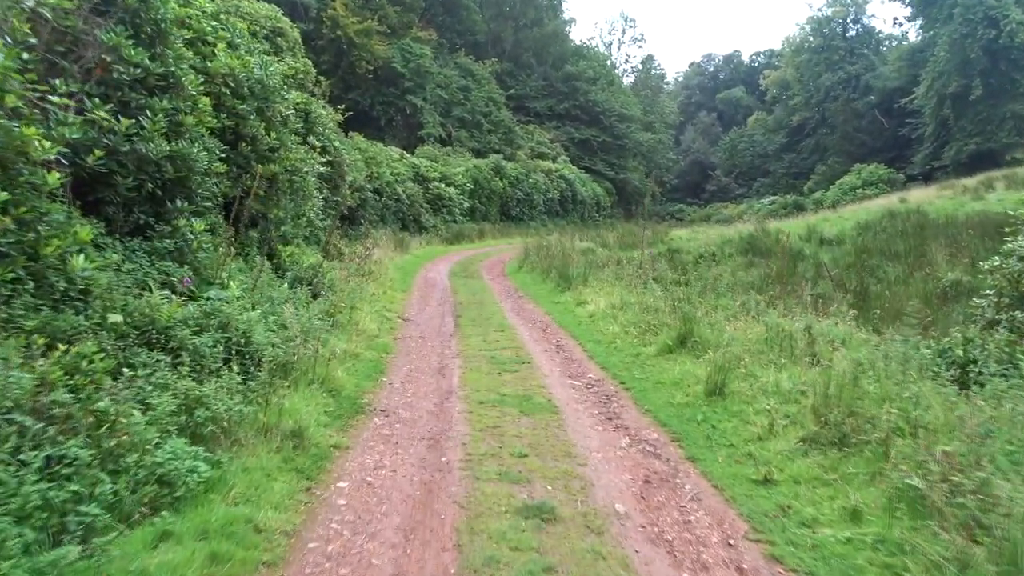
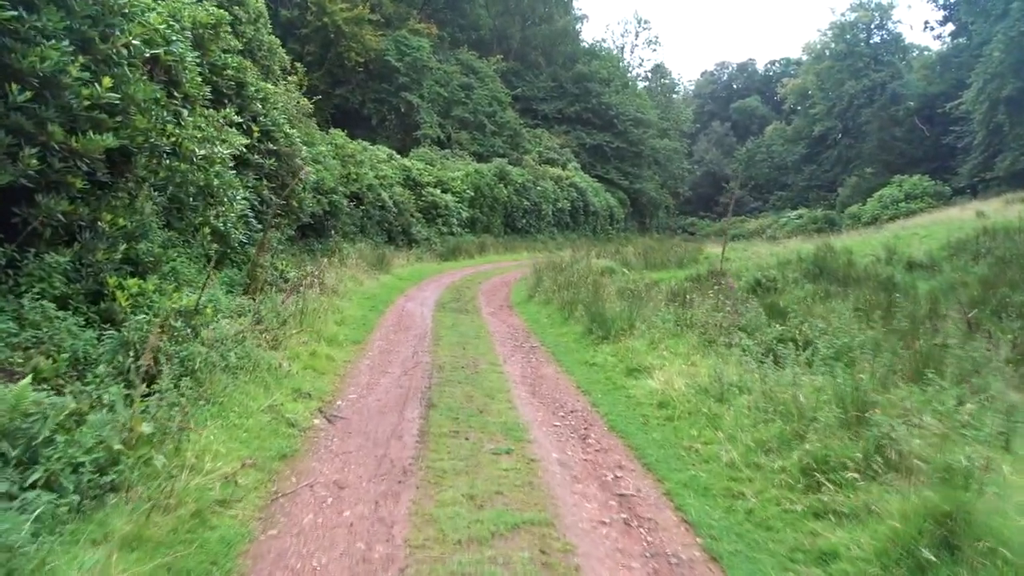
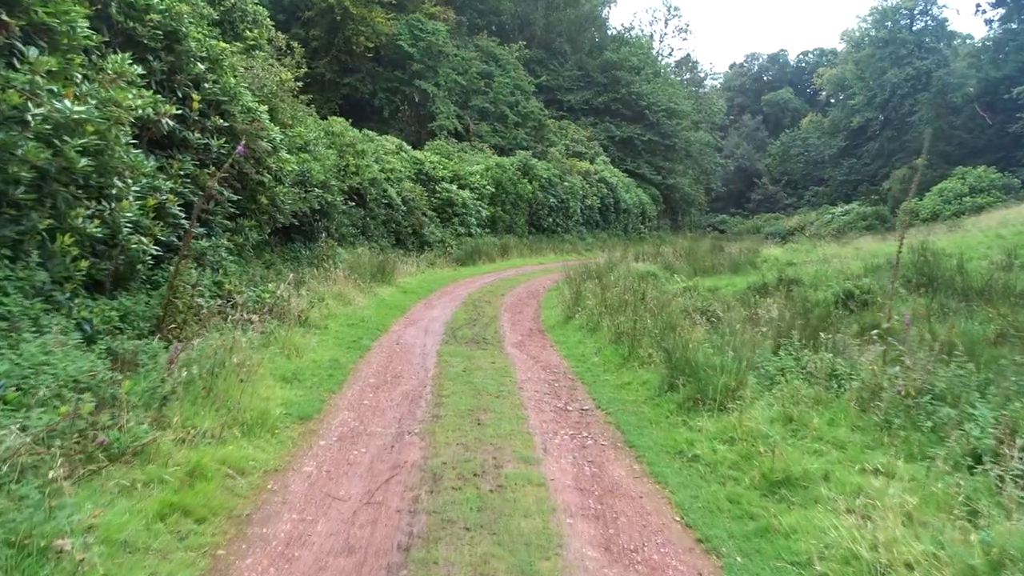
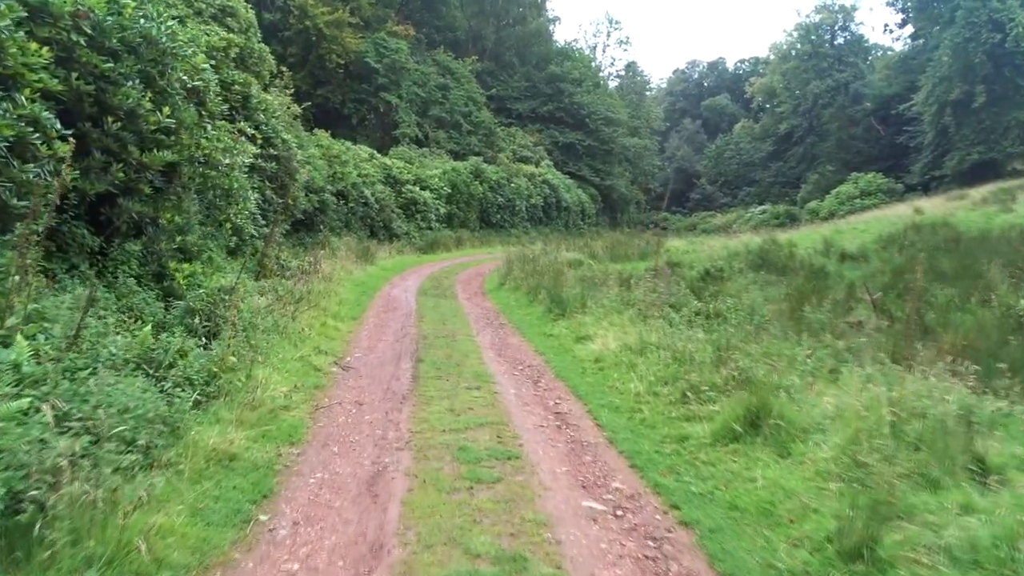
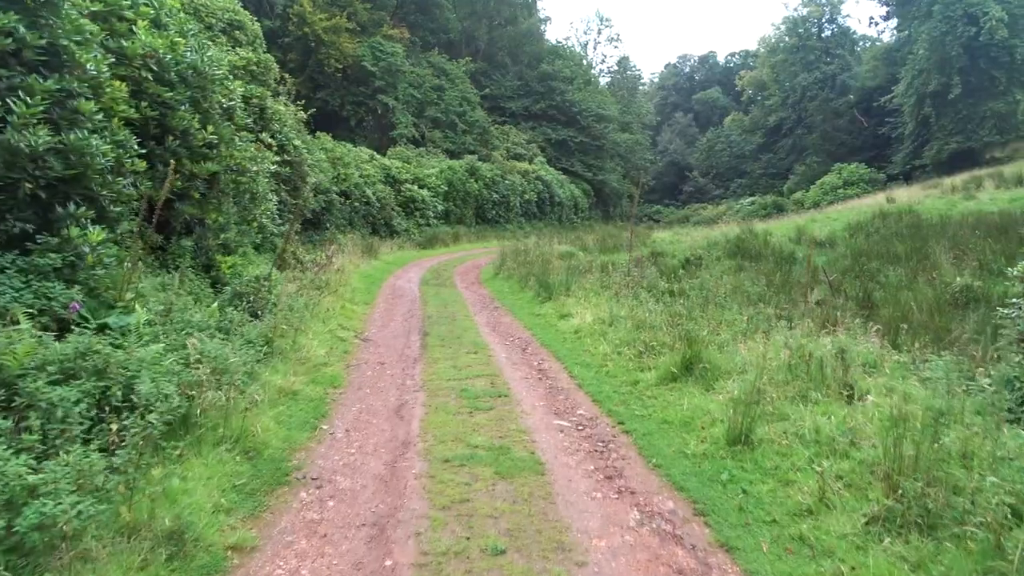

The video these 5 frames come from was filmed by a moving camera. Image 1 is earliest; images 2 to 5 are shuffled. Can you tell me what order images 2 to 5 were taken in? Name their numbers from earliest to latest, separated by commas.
5, 4, 2, 3
